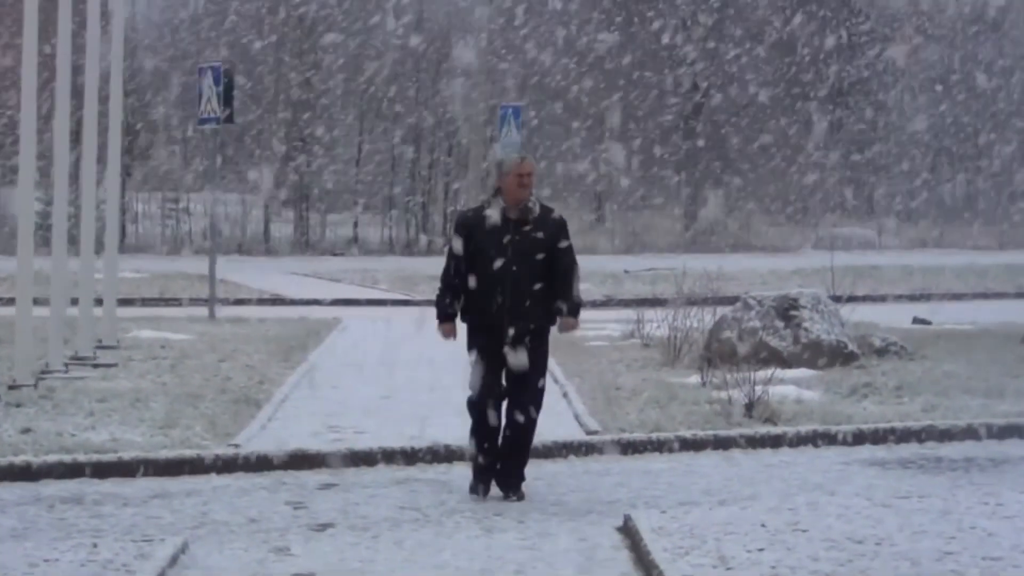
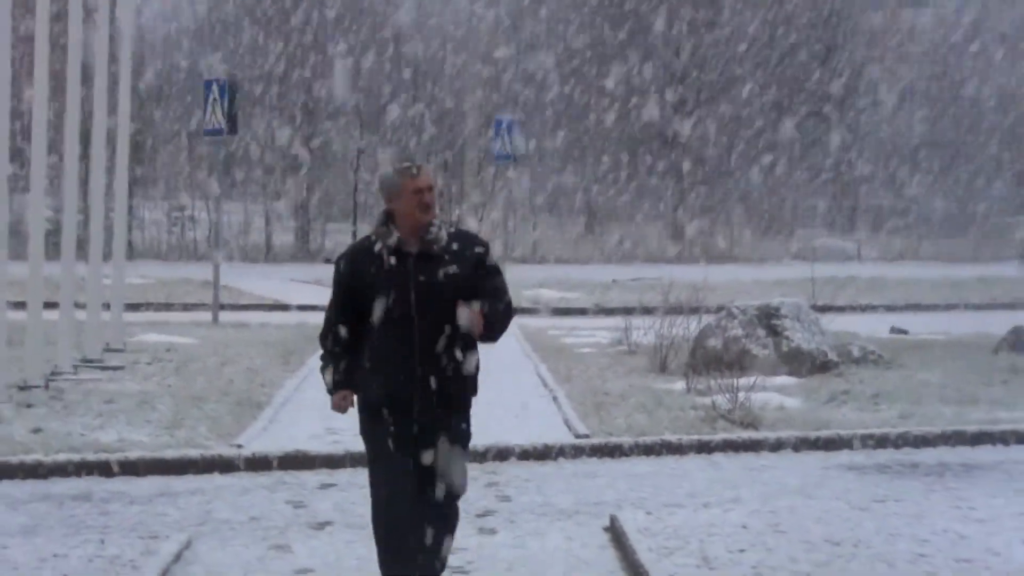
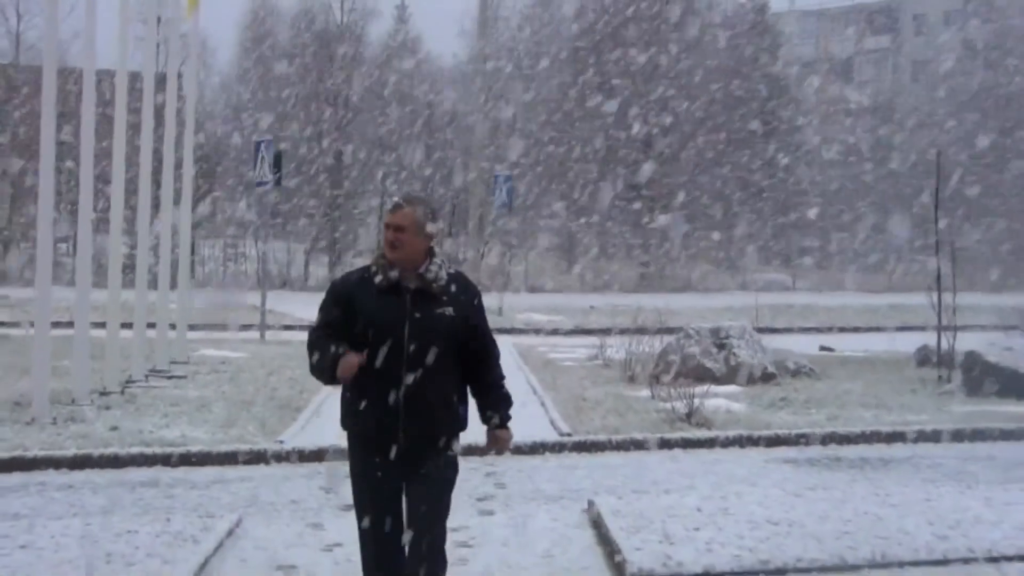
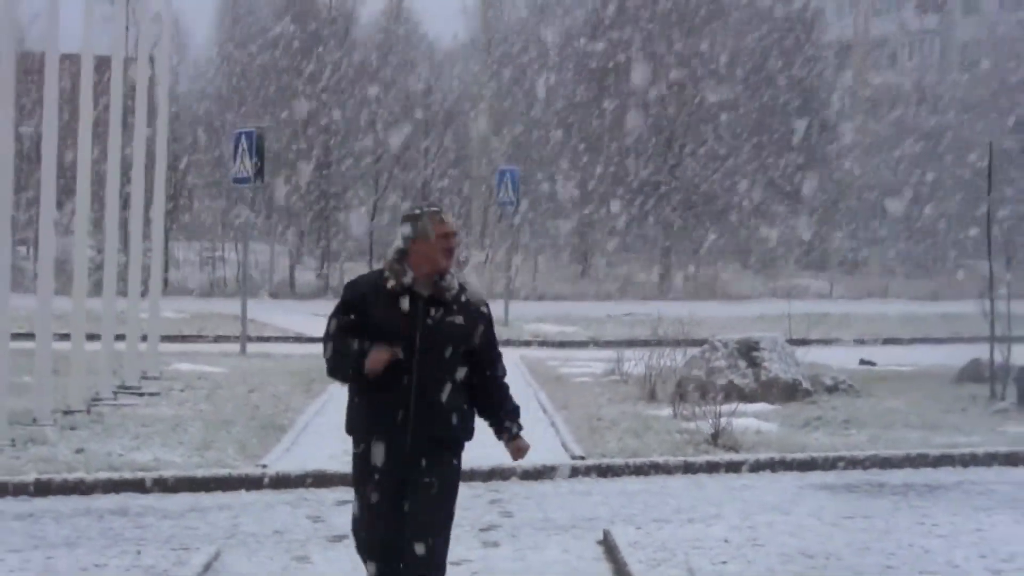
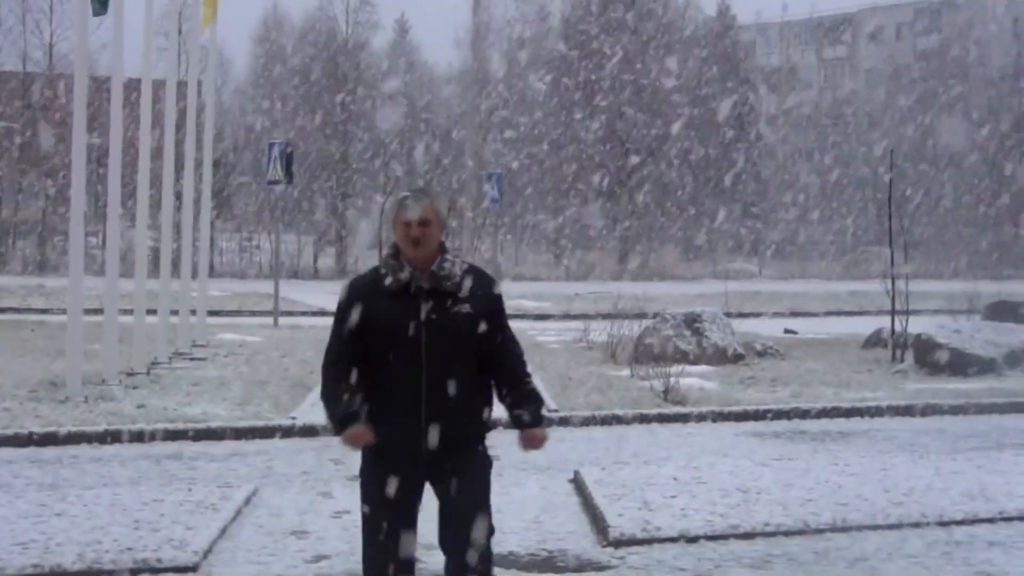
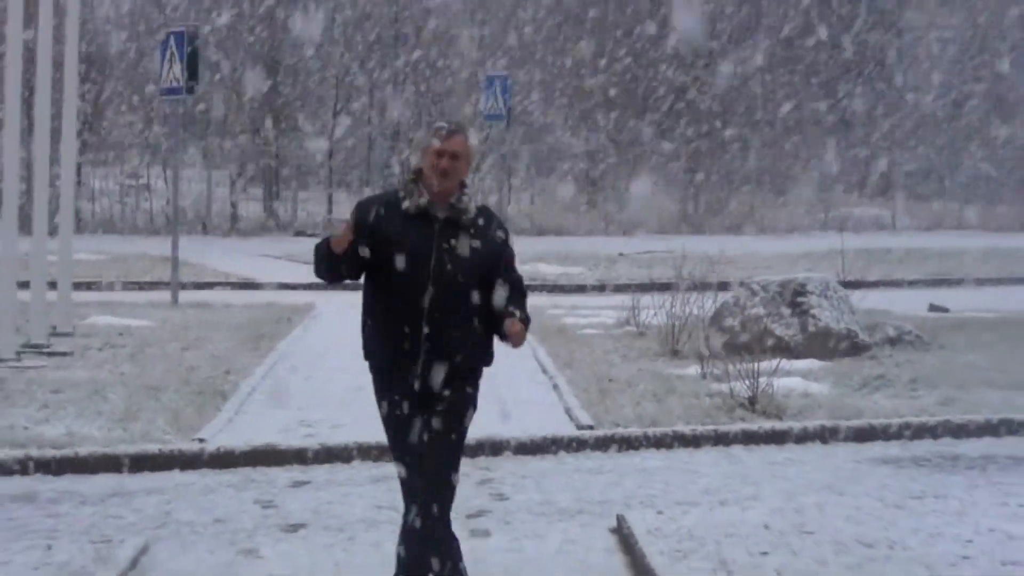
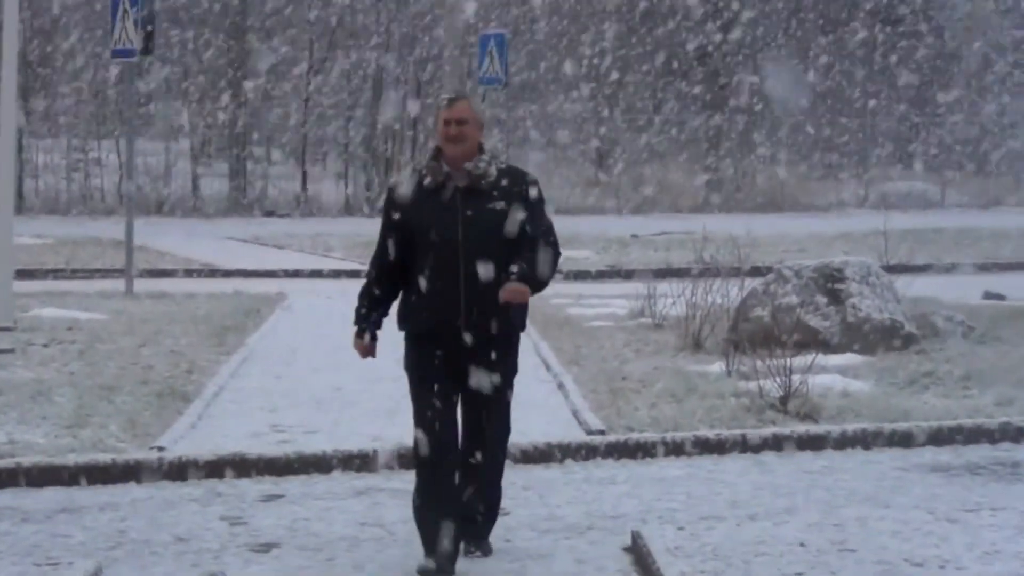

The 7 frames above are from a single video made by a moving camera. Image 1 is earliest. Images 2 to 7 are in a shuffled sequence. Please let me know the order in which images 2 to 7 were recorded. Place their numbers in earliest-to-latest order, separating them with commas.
7, 6, 2, 4, 3, 5
